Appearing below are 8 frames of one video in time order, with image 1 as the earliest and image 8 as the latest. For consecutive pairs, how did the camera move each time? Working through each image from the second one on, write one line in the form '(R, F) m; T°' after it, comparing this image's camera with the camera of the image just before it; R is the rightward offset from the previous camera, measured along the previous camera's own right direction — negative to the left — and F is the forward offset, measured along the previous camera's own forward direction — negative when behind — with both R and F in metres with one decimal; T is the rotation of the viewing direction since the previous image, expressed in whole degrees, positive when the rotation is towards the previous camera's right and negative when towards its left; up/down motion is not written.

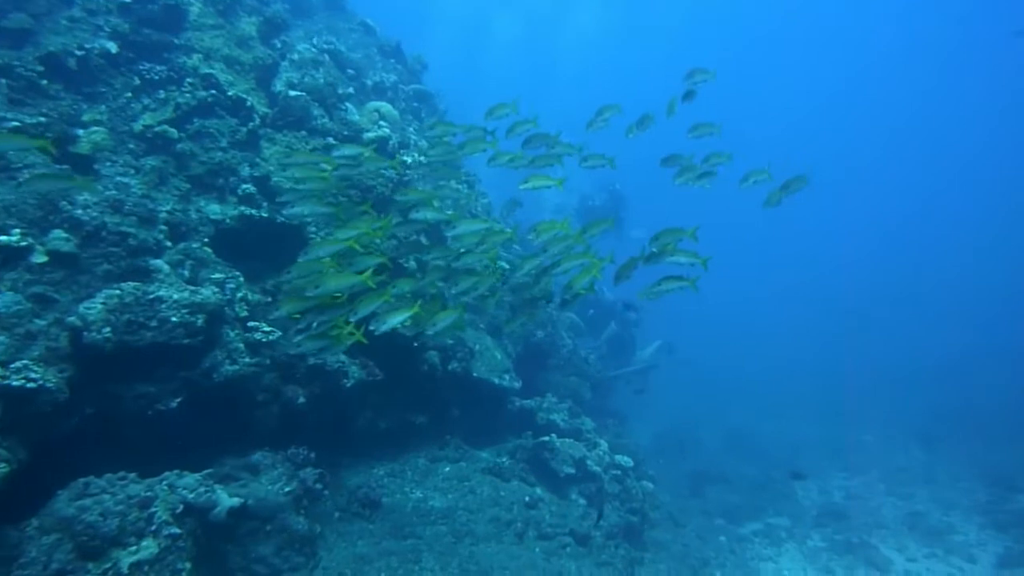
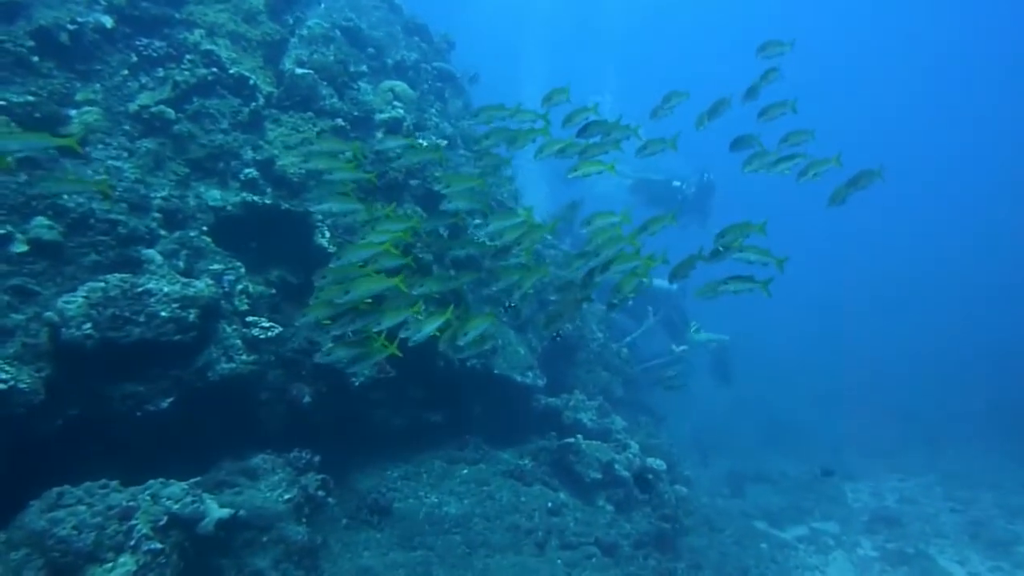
(+0.2, +0.7) m; -3°
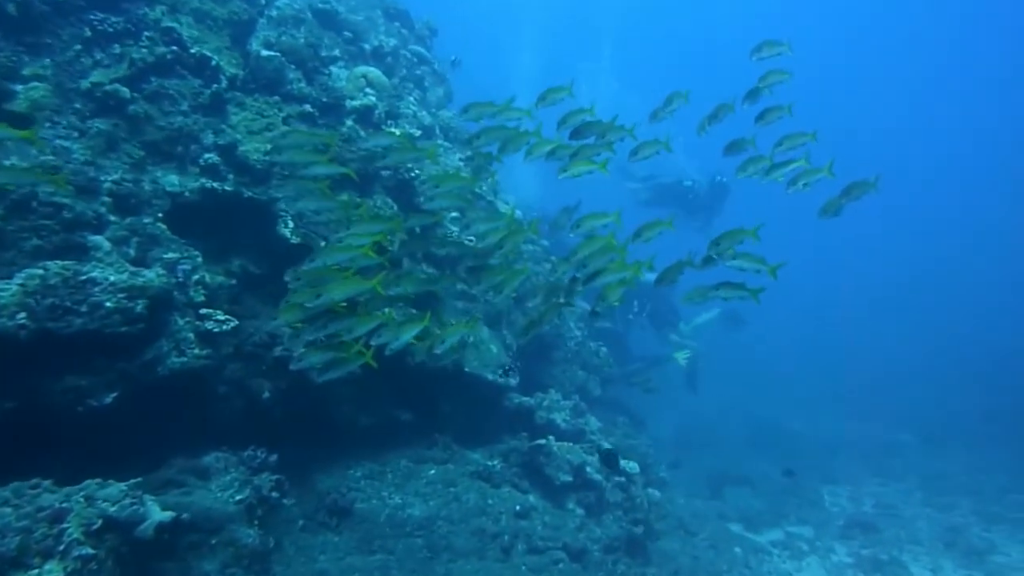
(+0.2, +0.3) m; +1°
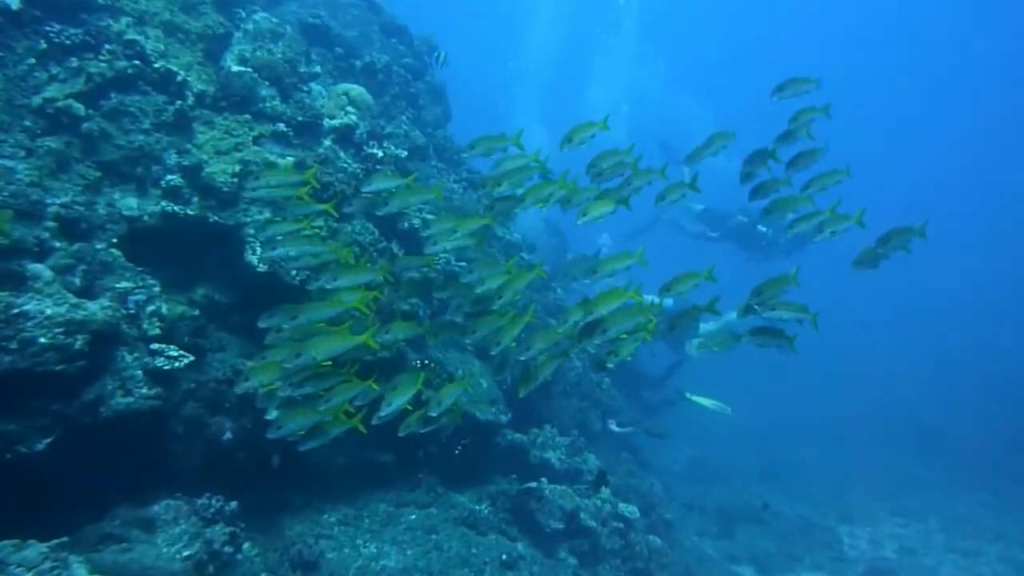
(+0.3, +0.6) m; -1°
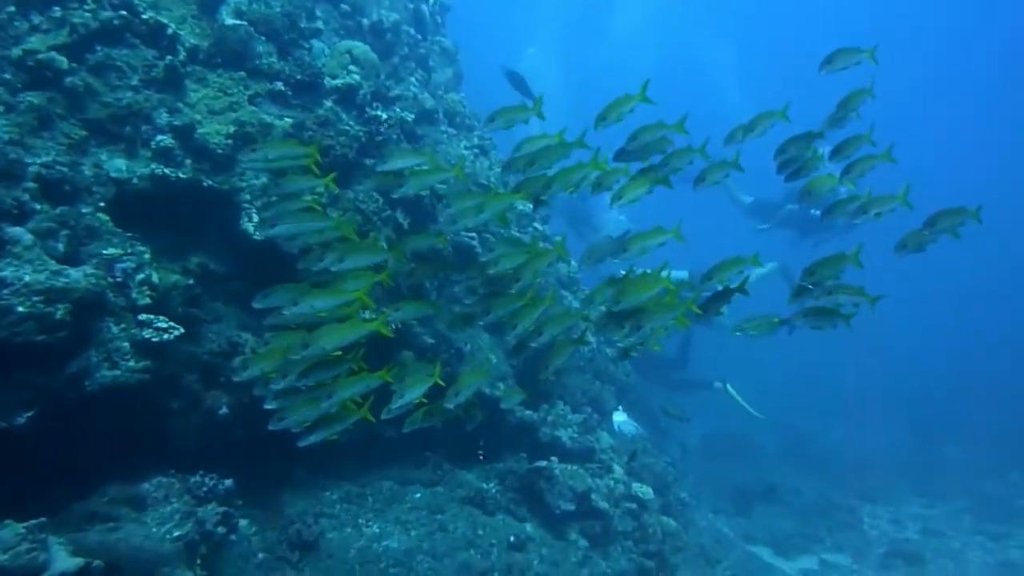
(+0.1, +0.4) m; -1°
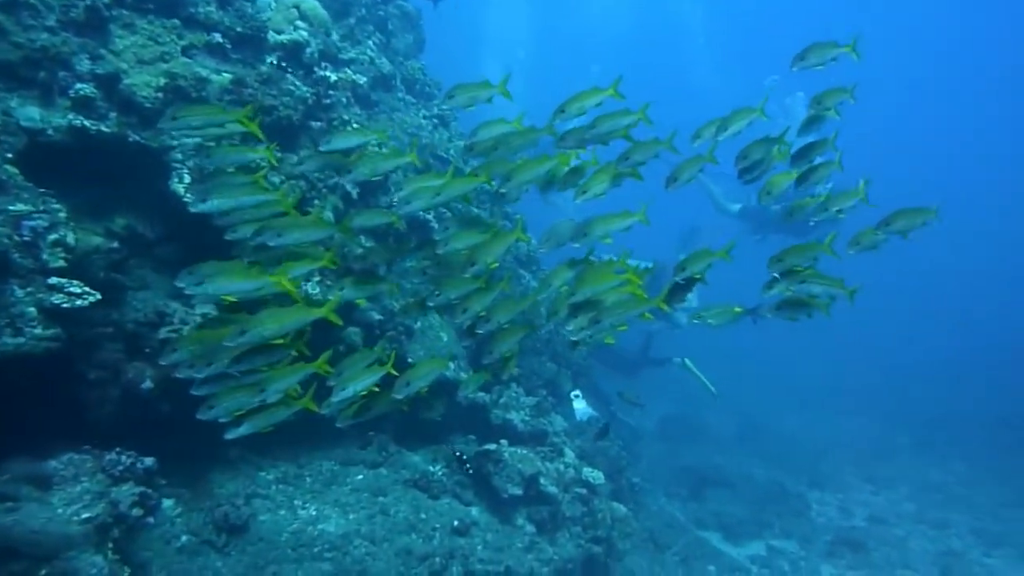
(+0.2, +0.3) m; +3°
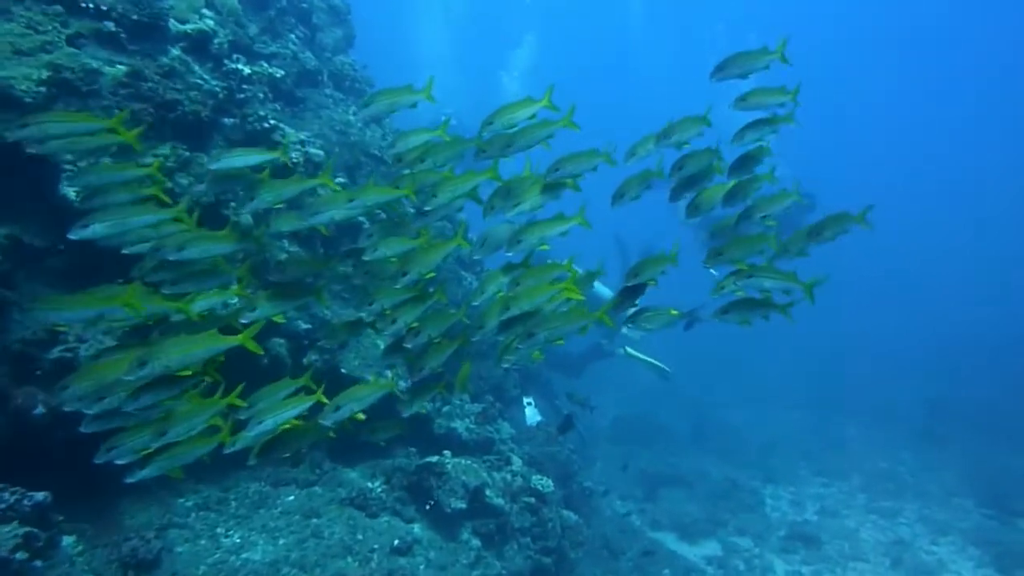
(+0.2, +0.4) m; +4°
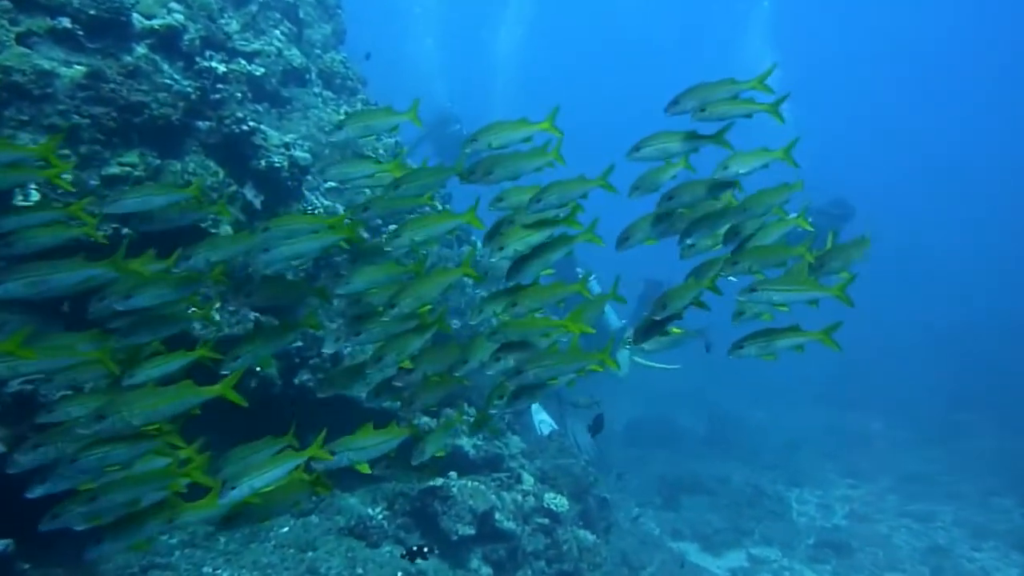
(0.0, +0.6) m; -1°
